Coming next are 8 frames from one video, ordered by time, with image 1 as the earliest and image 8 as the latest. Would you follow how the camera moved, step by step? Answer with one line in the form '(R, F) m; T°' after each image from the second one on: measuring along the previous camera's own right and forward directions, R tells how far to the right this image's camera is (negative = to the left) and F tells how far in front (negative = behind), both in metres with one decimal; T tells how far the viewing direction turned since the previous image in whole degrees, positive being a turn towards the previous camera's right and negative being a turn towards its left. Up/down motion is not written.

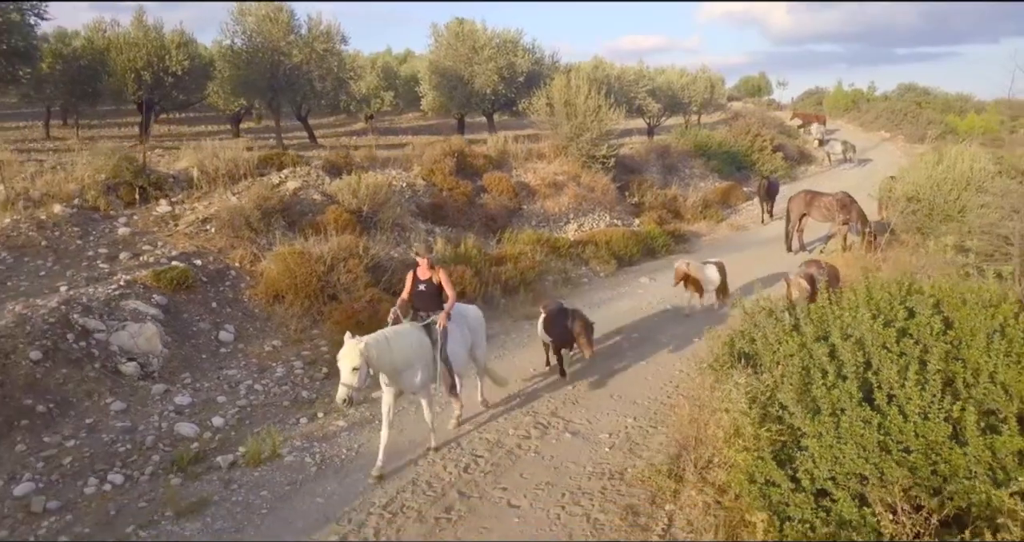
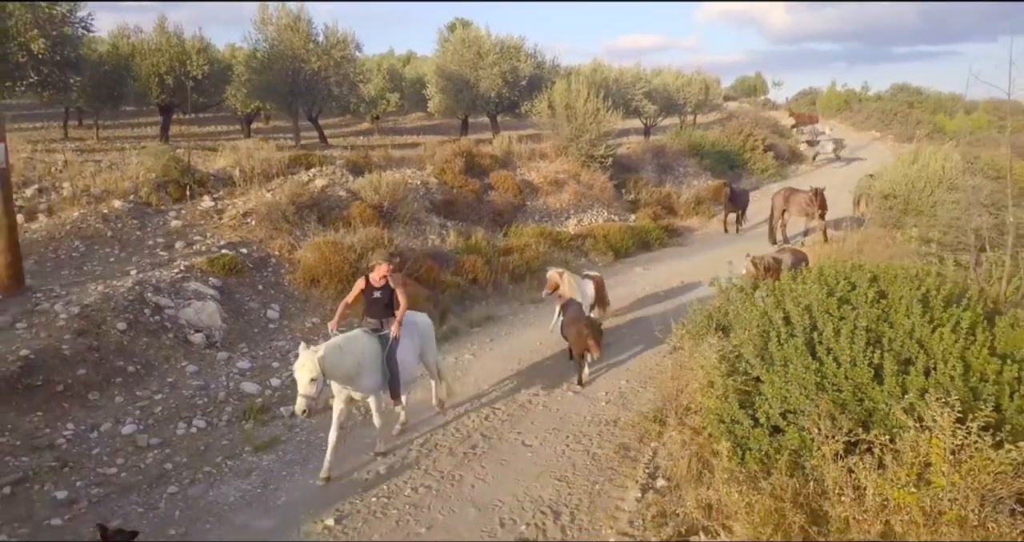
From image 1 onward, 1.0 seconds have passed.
(-0.1, -1.1) m; 0°
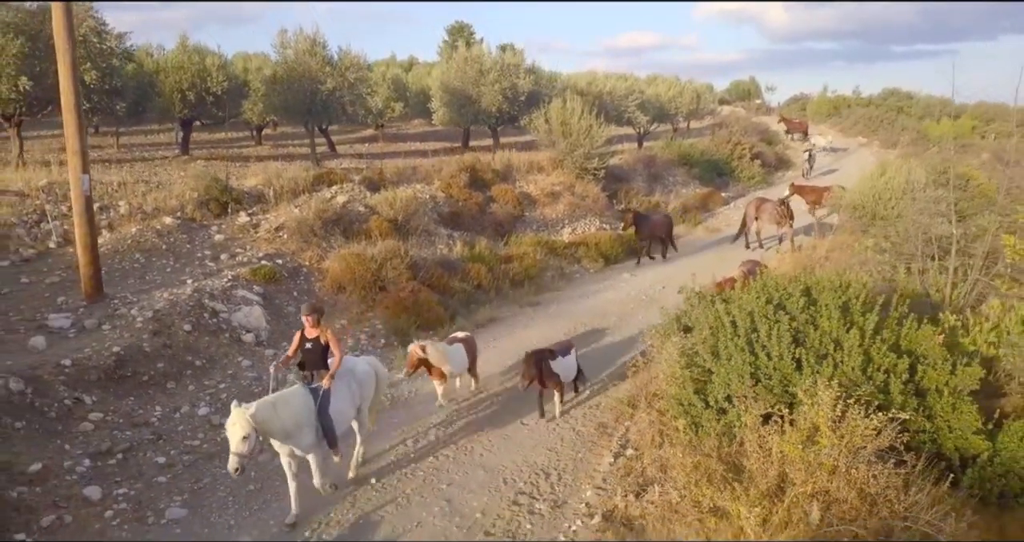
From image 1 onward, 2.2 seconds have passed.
(0.0, -1.4) m; 0°
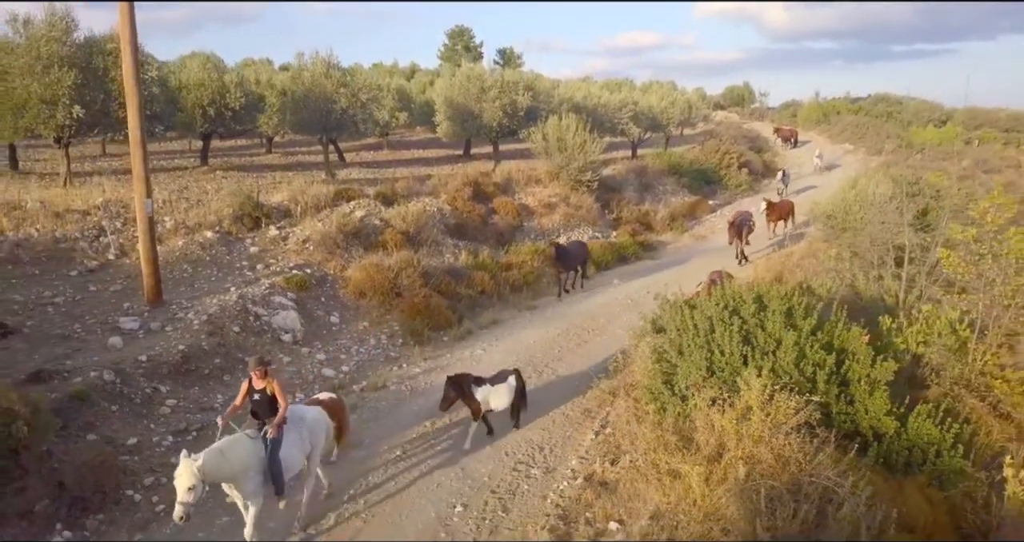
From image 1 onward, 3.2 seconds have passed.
(0.0, -1.5) m; 0°
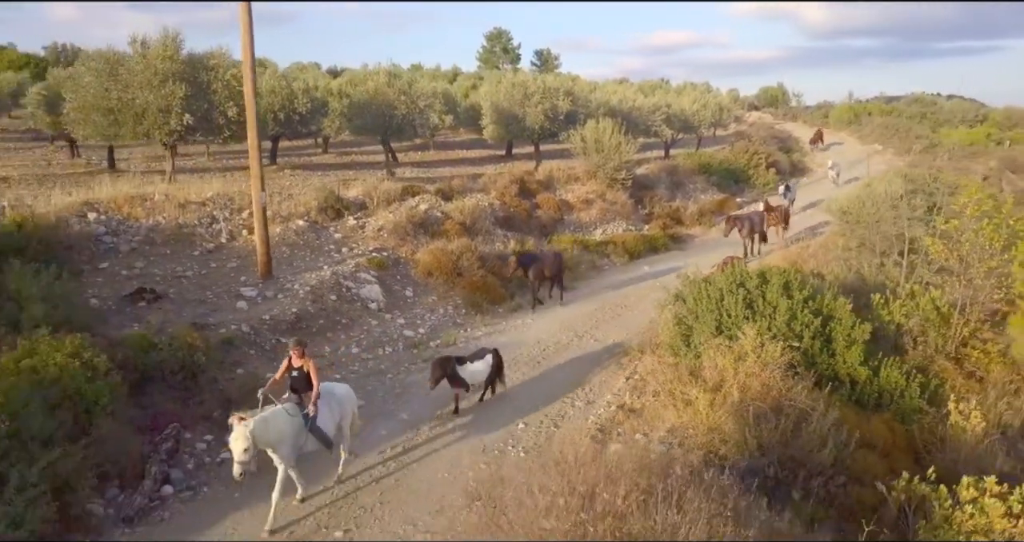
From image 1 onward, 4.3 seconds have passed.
(-0.2, -2.2) m; -3°
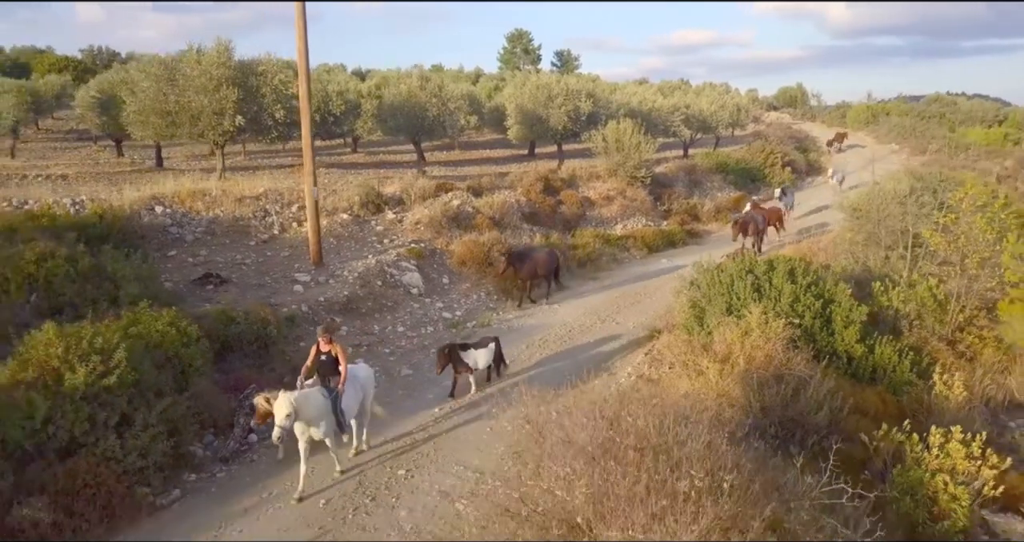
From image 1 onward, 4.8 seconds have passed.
(-0.2, -1.2) m; -1°
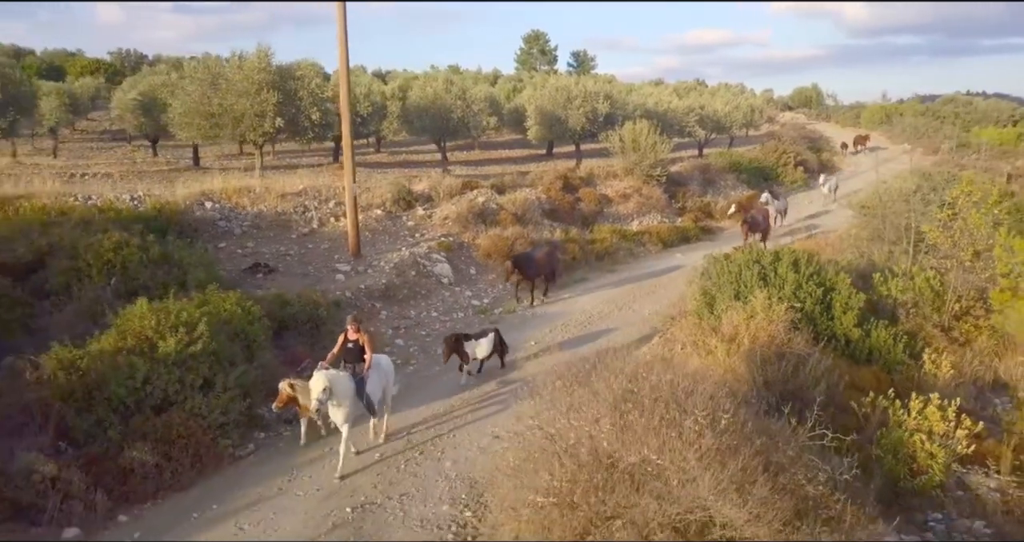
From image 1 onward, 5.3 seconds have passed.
(-0.2, -1.1) m; -1°
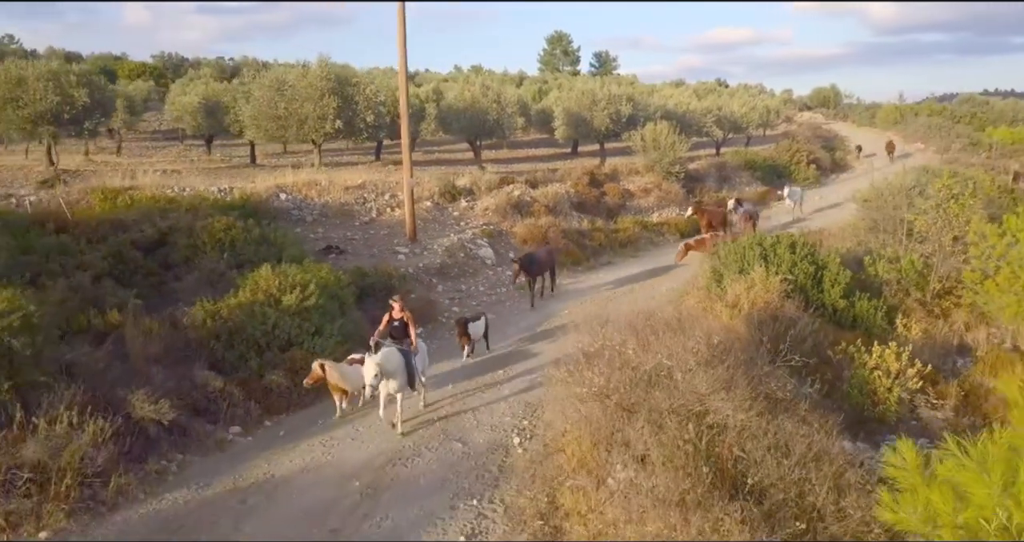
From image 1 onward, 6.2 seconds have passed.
(-0.3, -2.3) m; -2°
